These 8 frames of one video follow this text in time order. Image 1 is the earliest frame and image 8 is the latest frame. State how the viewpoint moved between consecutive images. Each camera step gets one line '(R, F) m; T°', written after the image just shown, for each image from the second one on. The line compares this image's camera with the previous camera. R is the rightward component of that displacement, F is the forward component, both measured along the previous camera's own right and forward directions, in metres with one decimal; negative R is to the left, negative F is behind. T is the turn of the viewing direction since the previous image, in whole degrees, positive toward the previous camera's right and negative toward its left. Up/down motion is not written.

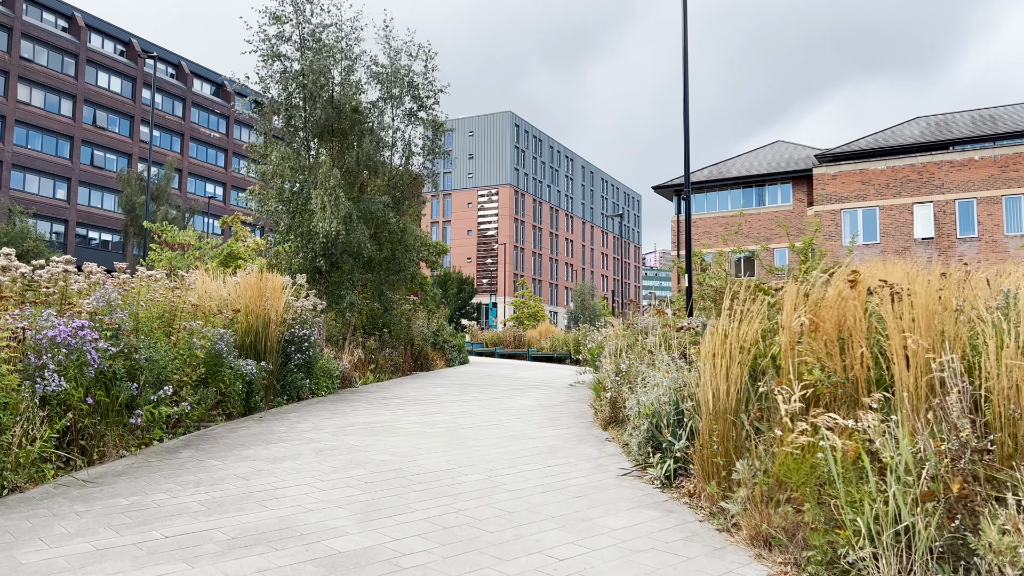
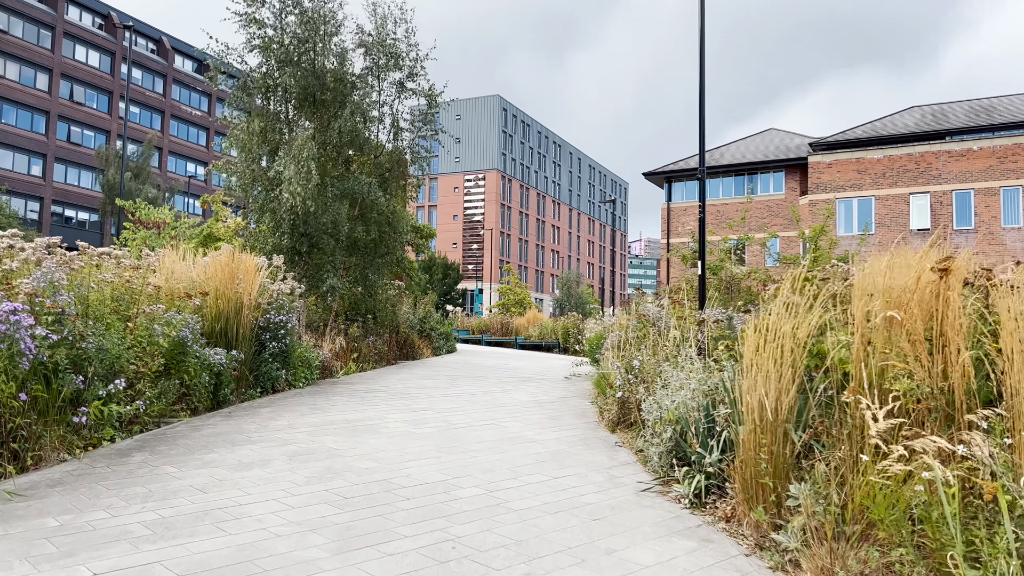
(-0.1, +0.8) m; +1°
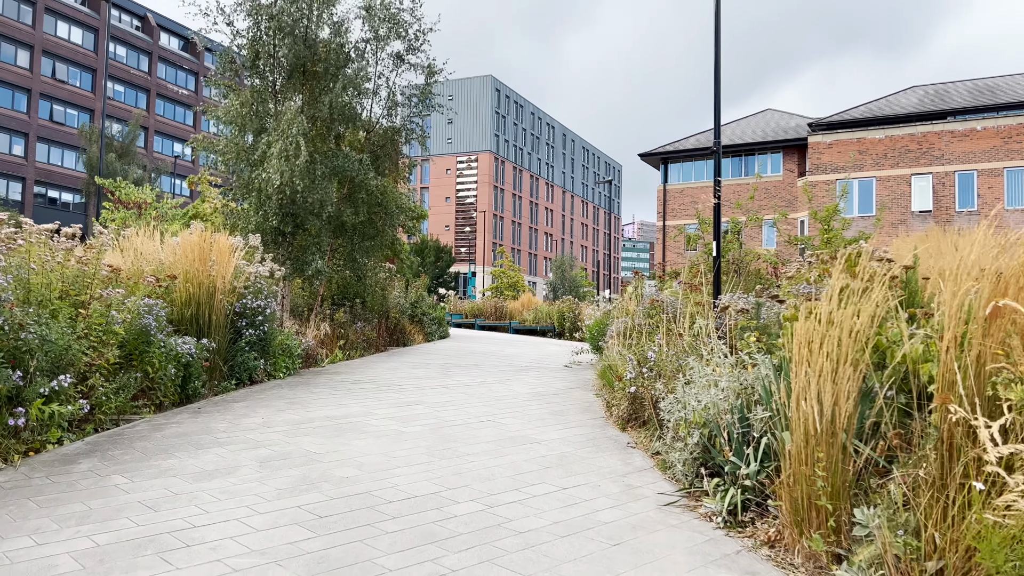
(-0.1, +0.7) m; +1°
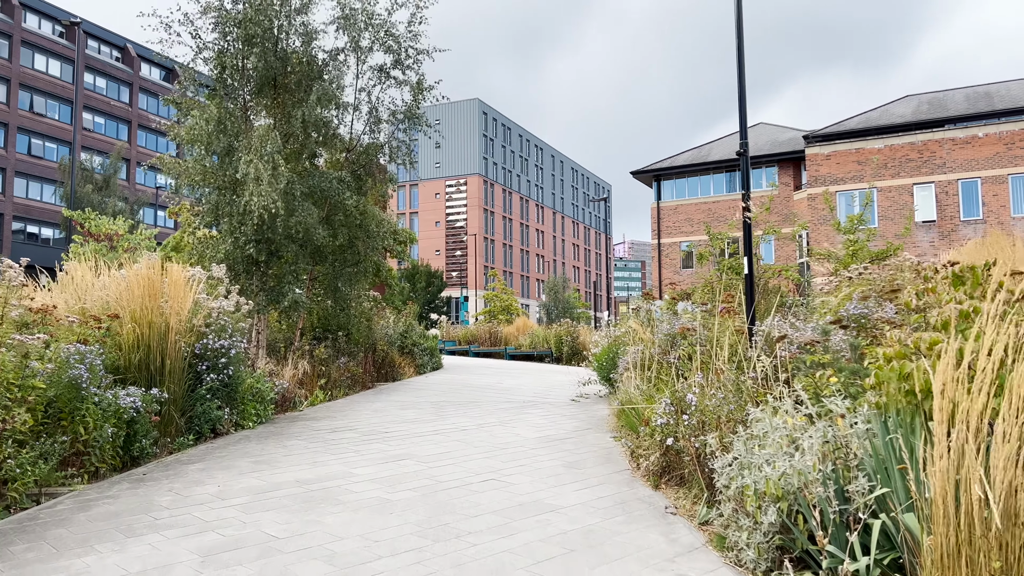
(-0.1, +1.1) m; +1°
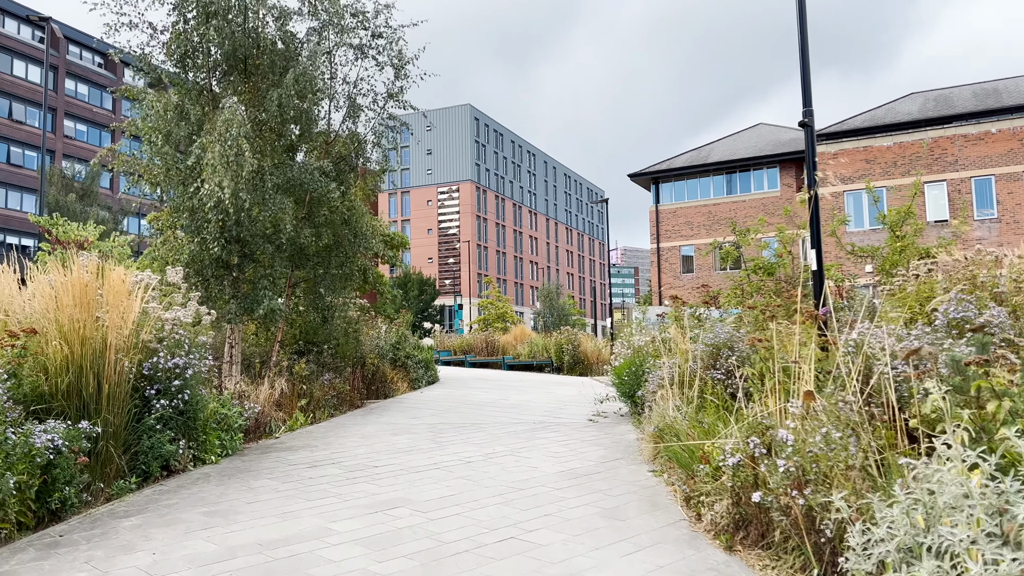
(-0.2, +1.3) m; +1°
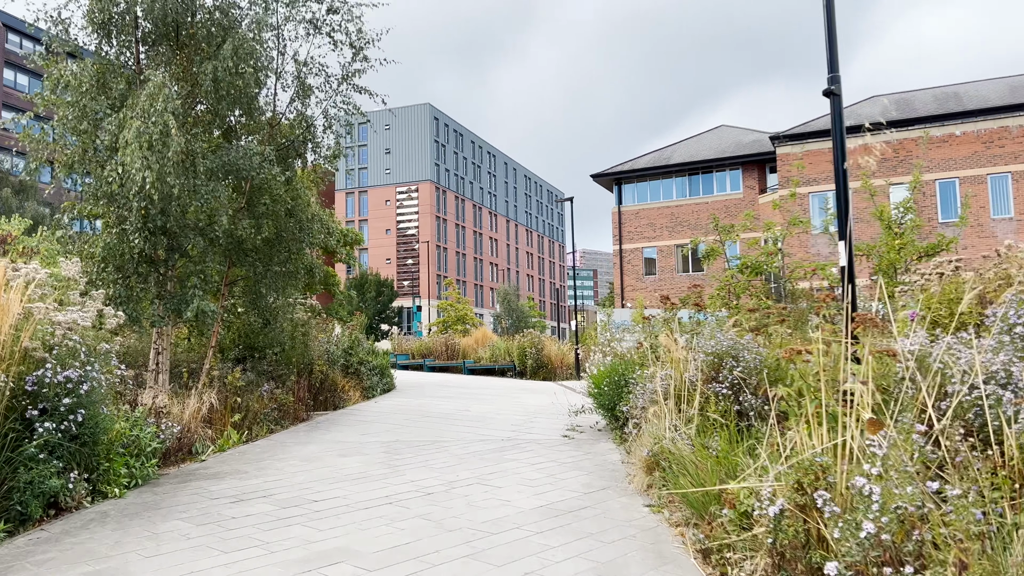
(-0.1, +1.0) m; +3°
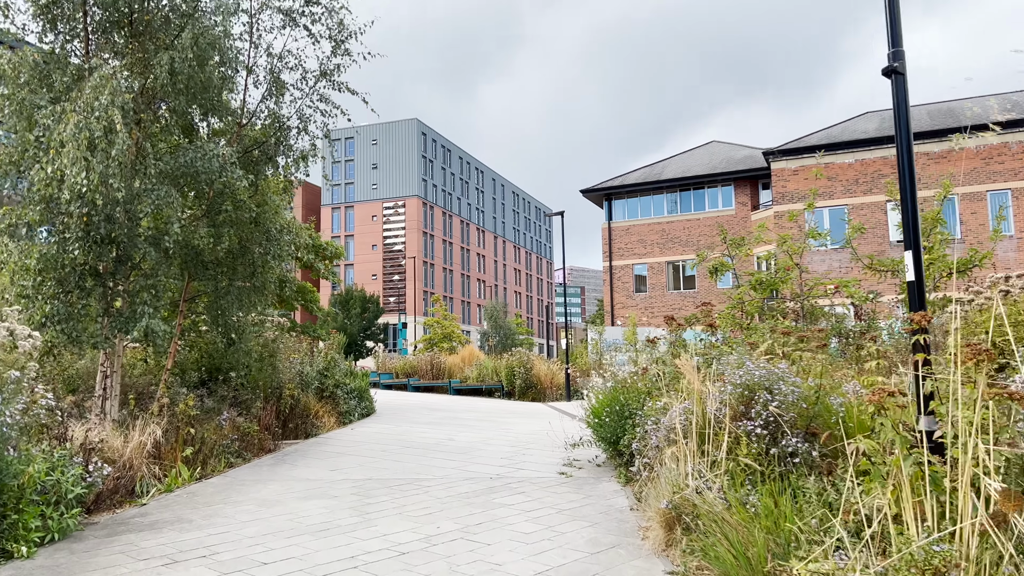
(0.0, +0.9) m; +1°
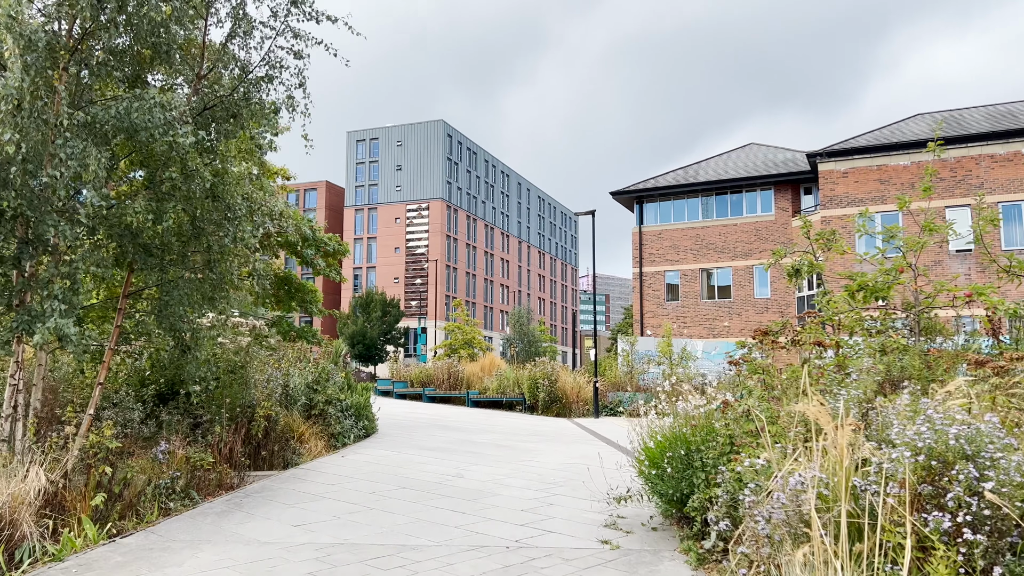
(0.0, +1.8) m; -2°
